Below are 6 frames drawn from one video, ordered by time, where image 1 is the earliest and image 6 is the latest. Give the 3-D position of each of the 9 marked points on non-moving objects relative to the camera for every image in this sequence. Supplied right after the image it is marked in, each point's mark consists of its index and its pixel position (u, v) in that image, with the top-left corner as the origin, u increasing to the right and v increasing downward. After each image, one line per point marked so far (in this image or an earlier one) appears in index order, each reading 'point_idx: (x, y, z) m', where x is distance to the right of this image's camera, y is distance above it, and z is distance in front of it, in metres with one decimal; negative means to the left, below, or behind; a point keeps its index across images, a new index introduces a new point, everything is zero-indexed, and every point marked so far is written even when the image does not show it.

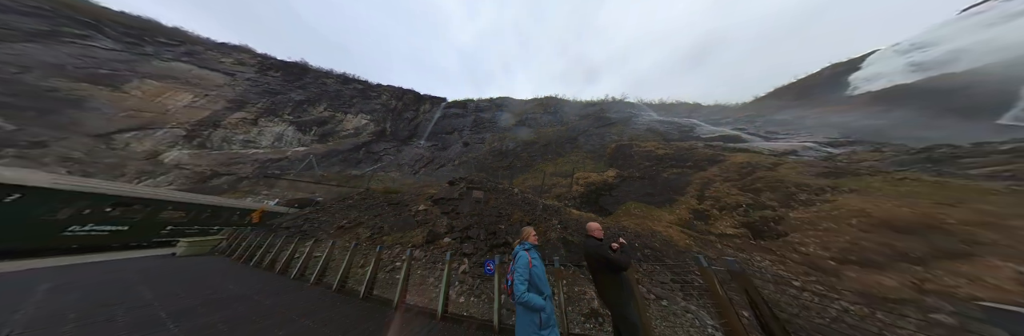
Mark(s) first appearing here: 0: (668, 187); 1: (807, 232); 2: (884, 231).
0: (+8.9, -1.0, +8.1) m
1: (+10.2, -2.1, +5.2) m
2: (+10.9, -1.8, +4.6) m
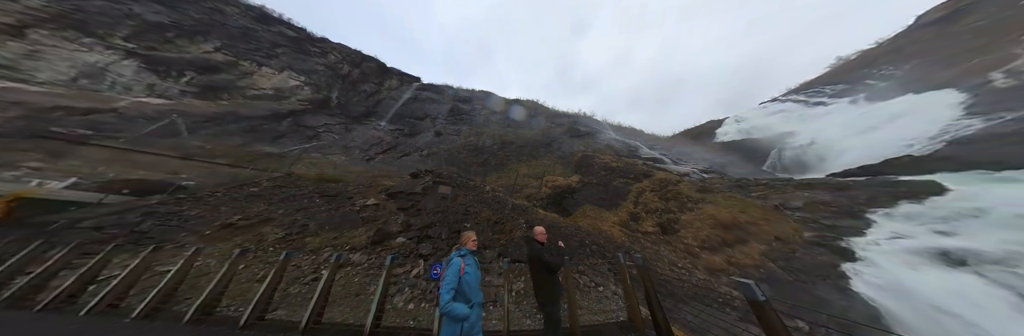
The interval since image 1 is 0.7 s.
0: (+7.3, -1.7, +10.6) m
1: (+9.2, -3.0, +8.1) m
2: (+10.1, -2.8, +7.7) m
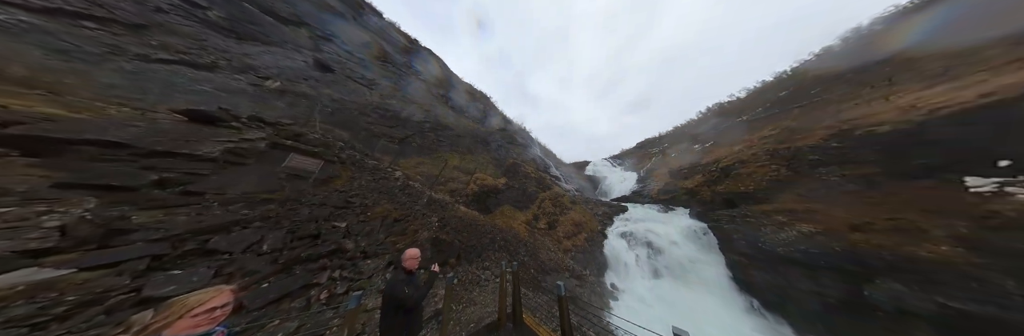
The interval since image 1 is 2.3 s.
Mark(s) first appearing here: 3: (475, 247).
0: (+1.0, -2.5, +13.1) m
1: (+3.7, -4.4, +12.2) m
2: (+4.6, -4.4, +12.4) m
3: (-1.7, -3.8, +7.7) m
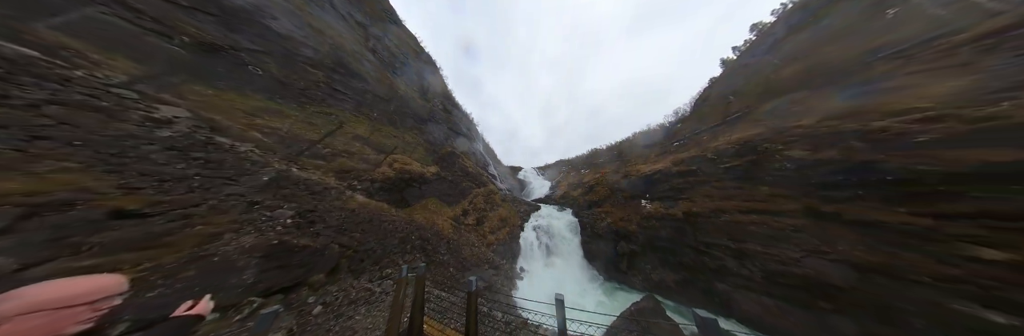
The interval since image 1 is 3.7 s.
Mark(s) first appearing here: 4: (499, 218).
0: (-4.1, -1.9, +11.7) m
1: (-1.6, -4.3, +11.8) m
2: (-0.9, -4.4, +12.3) m
3: (-4.9, -2.9, +5.6) m
4: (-1.0, -4.0, +12.5) m
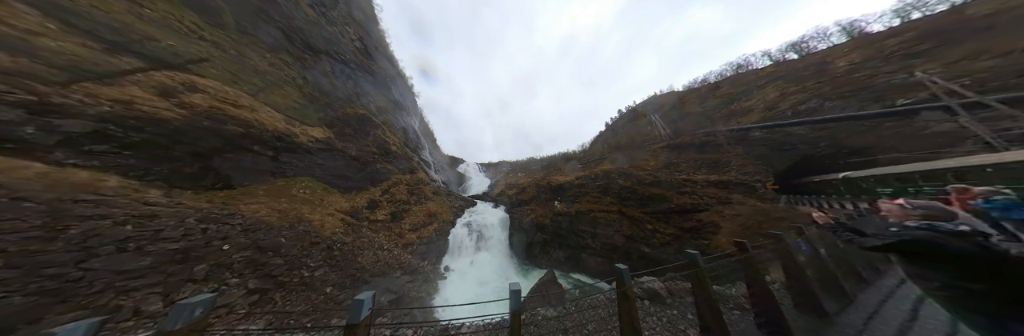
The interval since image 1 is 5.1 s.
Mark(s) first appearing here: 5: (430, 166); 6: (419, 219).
0: (-7.5, -0.4, +7.9) m
1: (-5.8, -3.2, +8.9) m
2: (-5.3, -3.5, +9.6) m
3: (-6.4, -1.7, +1.9) m
4: (-5.4, -3.1, +9.8) m
5: (-9.0, +0.7, +16.4) m
6: (-5.2, -3.6, +9.9) m
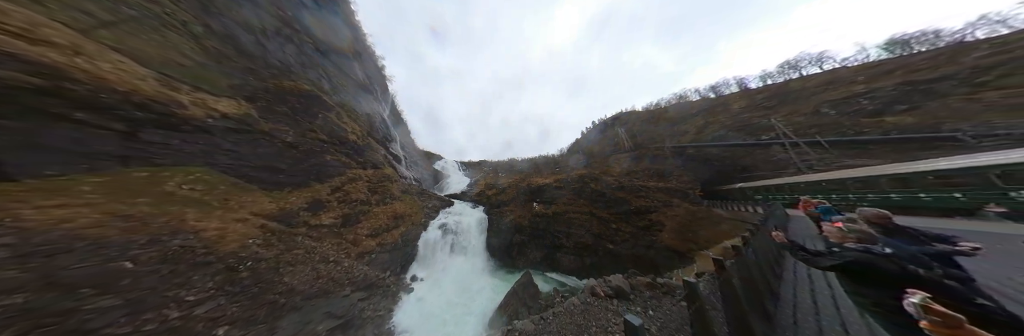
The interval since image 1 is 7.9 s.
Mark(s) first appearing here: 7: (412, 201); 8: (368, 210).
0: (-8.2, -0.1, +5.9) m
1: (-6.7, -2.9, +7.1) m
2: (-6.4, -3.2, +7.9) m
3: (-6.5, -1.4, +0.1) m
4: (-6.4, -2.8, +8.0) m
5: (-10.6, +1.1, +14.2) m
6: (-6.3, -3.4, +8.2) m
7: (-6.8, -2.8, +11.7) m
8: (-7.0, -2.5, +7.5) m
